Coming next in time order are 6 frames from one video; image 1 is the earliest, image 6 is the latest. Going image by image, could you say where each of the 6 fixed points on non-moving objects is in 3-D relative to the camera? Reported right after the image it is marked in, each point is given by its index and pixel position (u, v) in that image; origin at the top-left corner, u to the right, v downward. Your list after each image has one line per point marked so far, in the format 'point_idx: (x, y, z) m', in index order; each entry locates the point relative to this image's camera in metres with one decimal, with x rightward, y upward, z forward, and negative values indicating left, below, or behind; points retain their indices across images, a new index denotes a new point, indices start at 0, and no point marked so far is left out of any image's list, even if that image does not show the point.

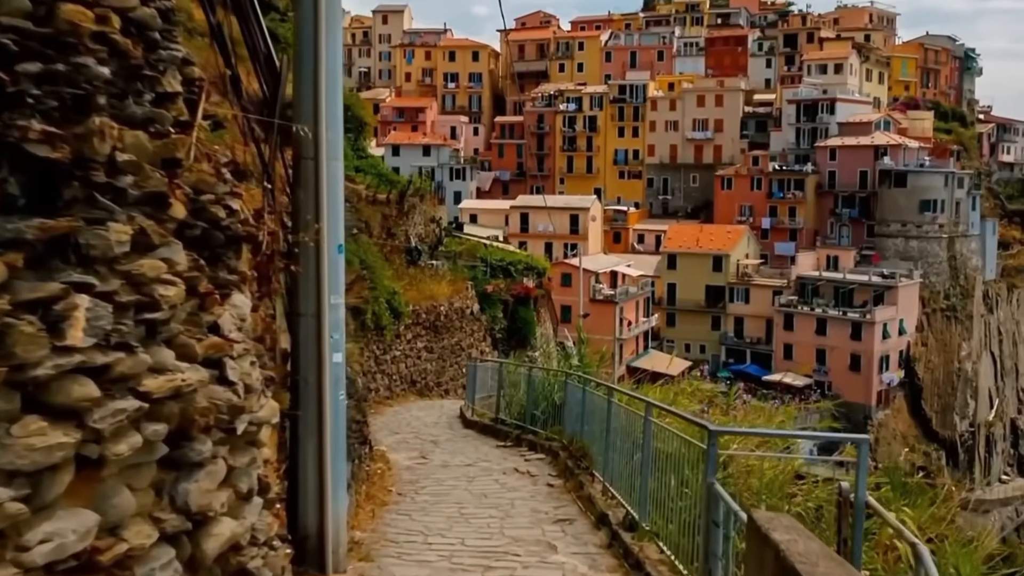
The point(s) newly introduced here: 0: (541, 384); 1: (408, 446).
0: (+0.3, -1.0, +10.6) m
1: (-1.1, -1.7, +11.1) m
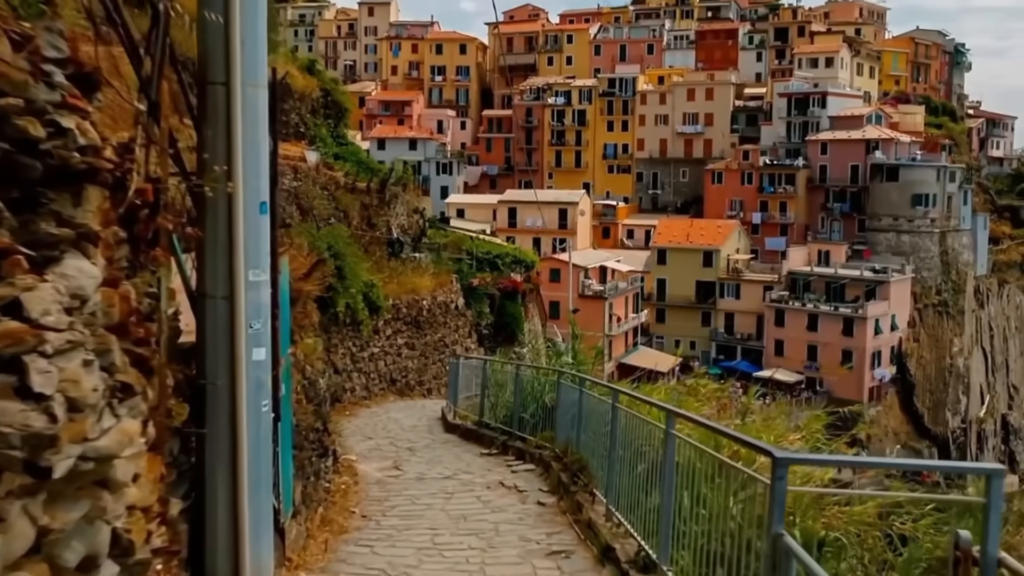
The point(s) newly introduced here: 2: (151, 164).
0: (+0.2, -0.9, +9.4) m
1: (-1.3, -1.6, +9.9) m
2: (-1.2, +0.4, +3.3) m
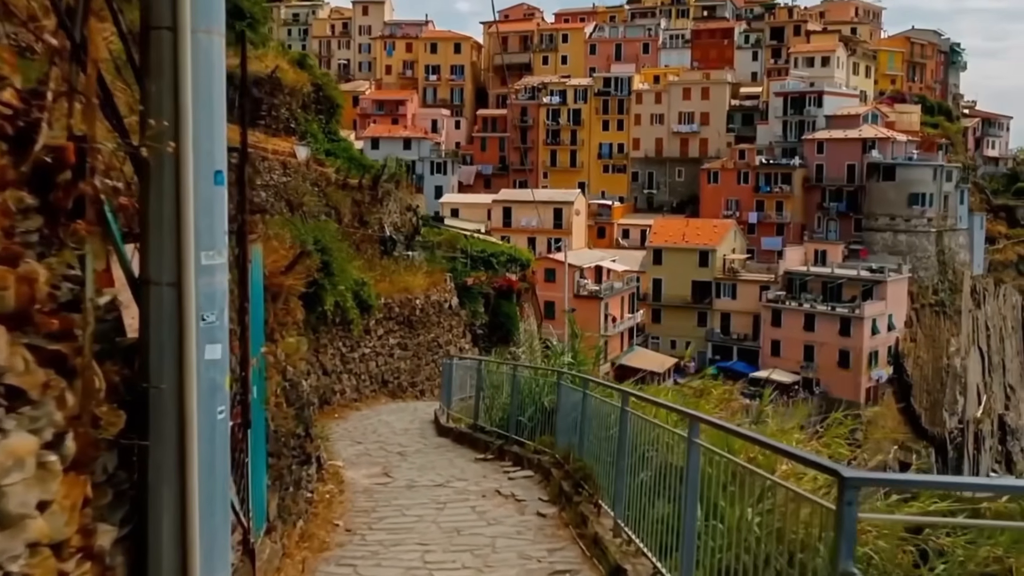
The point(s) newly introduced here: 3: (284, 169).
0: (+0.1, -0.8, +8.9) m
1: (-1.3, -1.6, +9.4) m
2: (-1.2, +0.4, +2.8) m
3: (-3.9, +2.1, +17.9) m
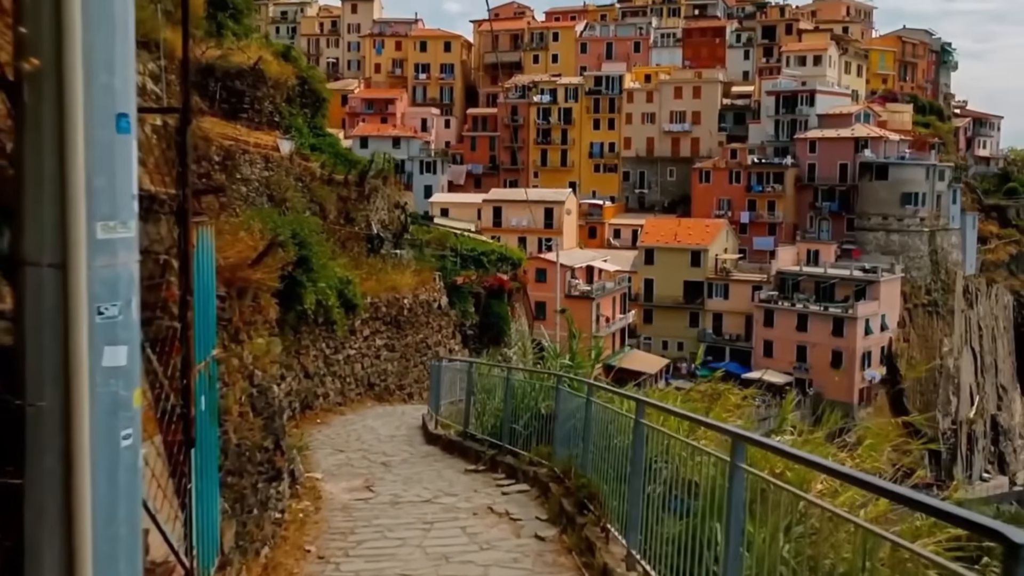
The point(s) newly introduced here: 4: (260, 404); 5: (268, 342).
0: (+0.1, -0.8, +8.2) m
1: (-1.3, -1.5, +8.7) m
2: (-1.2, +0.5, +2.1) m
3: (-4.1, +2.1, +17.1) m
4: (-1.5, -0.7, +6.1) m
5: (-1.7, -0.4, +7.2) m
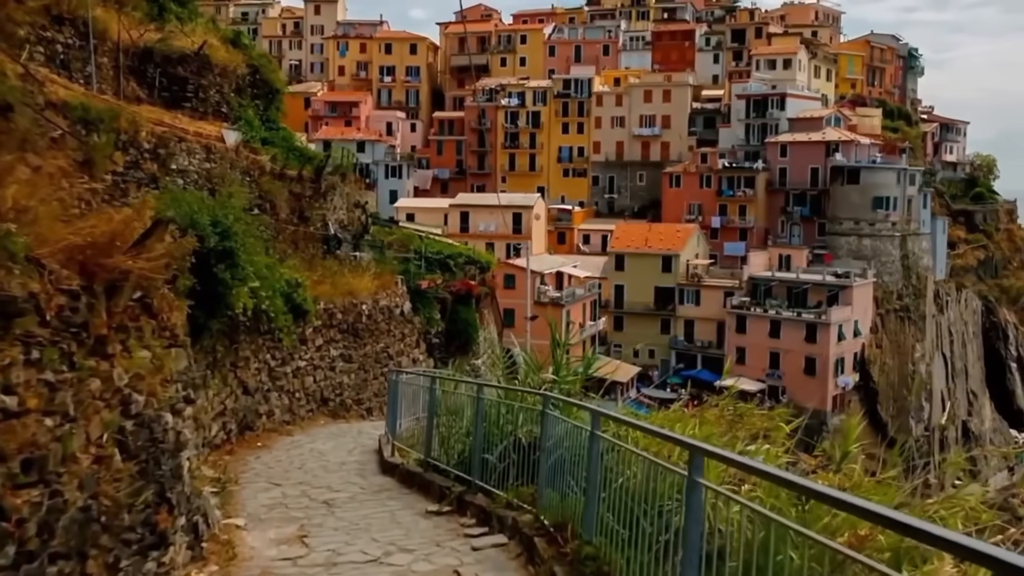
0: (-0.1, -0.8, +6.5) m
1: (-1.5, -1.5, +7.0) m
2: (-1.2, +0.5, +0.4) m
3: (-4.5, +2.0, +15.3) m
4: (-1.6, -0.7, +4.4) m
5: (-1.8, -0.4, +5.5) m
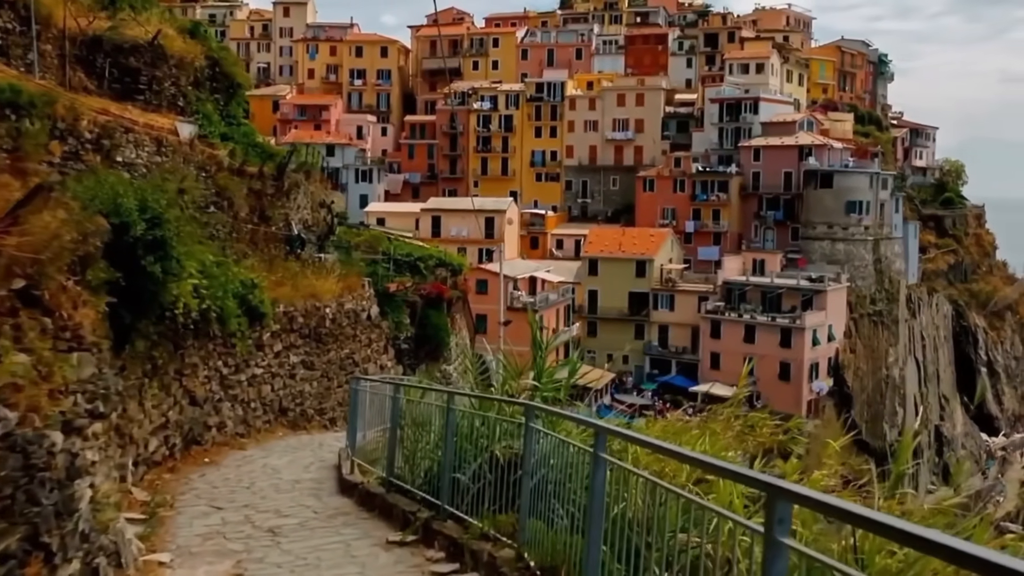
0: (-0.2, -0.7, +5.5) m
1: (-1.7, -1.5, +6.0) m
2: (-1.1, +0.6, -0.6) m
3: (-4.9, +2.0, +14.3) m
4: (-1.7, -0.6, +3.4) m
5: (-2.0, -0.3, +4.5) m
